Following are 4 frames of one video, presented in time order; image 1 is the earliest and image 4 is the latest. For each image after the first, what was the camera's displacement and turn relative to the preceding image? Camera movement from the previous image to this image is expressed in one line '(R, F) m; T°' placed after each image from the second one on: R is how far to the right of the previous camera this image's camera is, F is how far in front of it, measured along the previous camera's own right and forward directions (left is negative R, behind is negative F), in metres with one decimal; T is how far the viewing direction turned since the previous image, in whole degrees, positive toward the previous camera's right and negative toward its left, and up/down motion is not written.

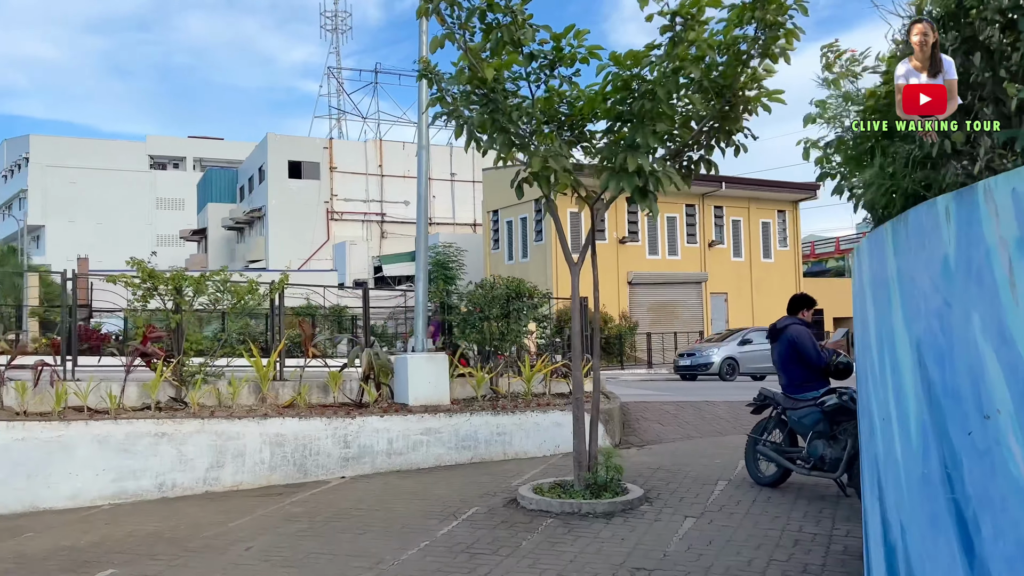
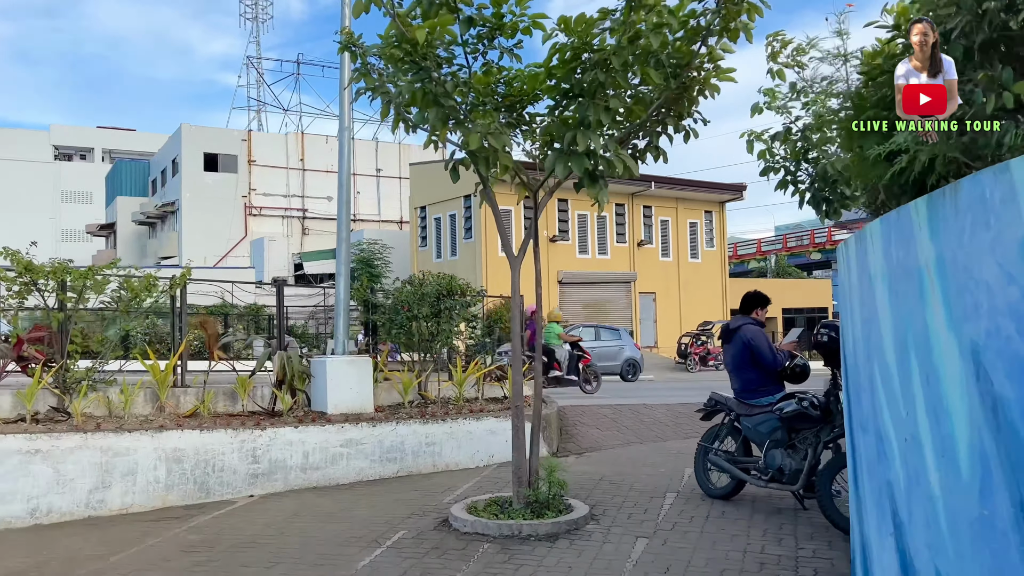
(-0.1, +0.7) m; +5°
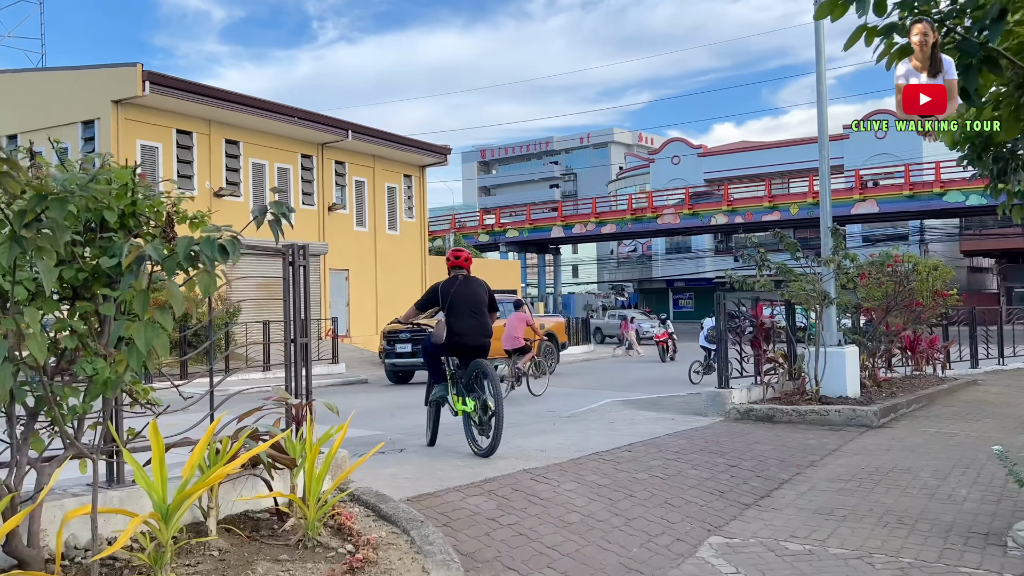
(-0.8, +6.5) m; +26°
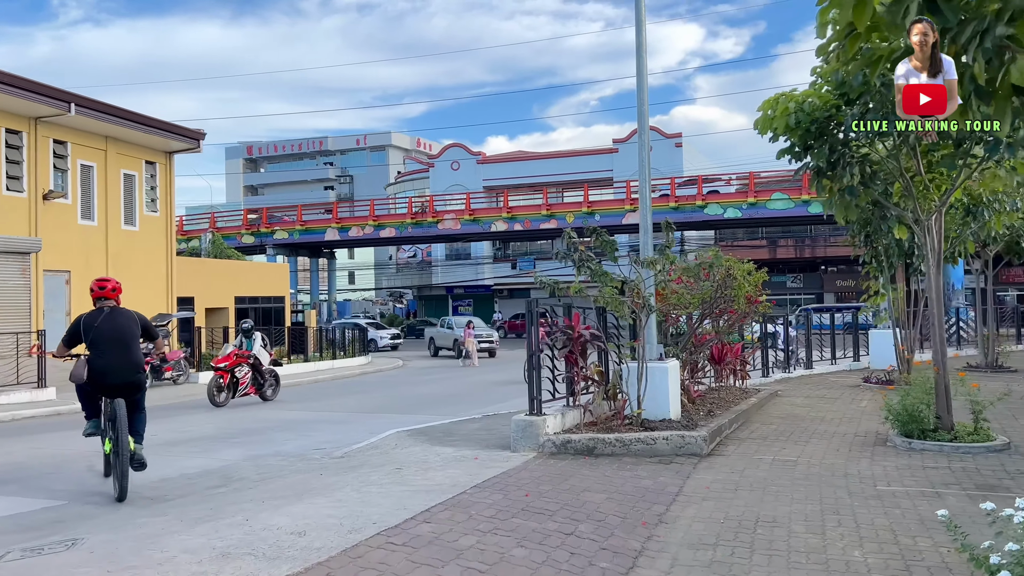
(+0.2, +2.1) m; +16°
